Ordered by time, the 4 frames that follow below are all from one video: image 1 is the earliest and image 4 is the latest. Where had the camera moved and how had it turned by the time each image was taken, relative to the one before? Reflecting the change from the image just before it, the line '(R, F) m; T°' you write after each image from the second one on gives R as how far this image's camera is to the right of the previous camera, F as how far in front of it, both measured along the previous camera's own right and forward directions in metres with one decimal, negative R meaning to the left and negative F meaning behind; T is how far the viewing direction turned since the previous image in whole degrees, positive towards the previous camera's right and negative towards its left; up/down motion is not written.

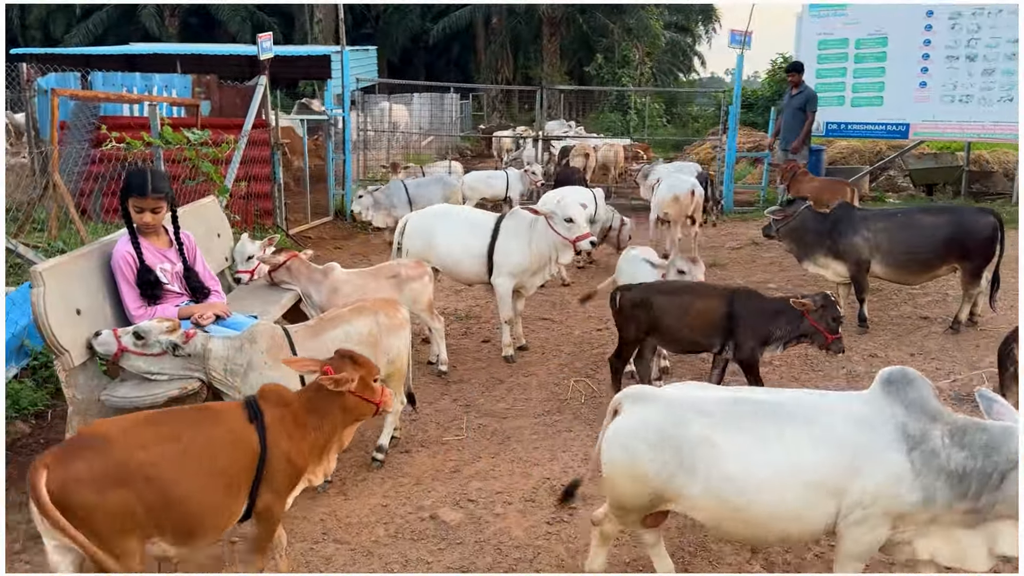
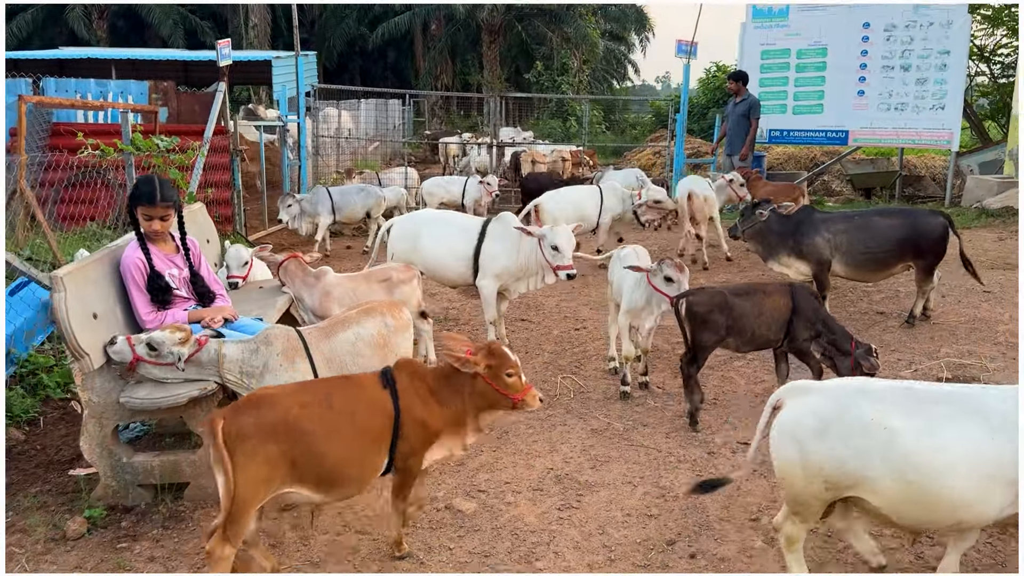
(-0.3, -0.2) m; +4°
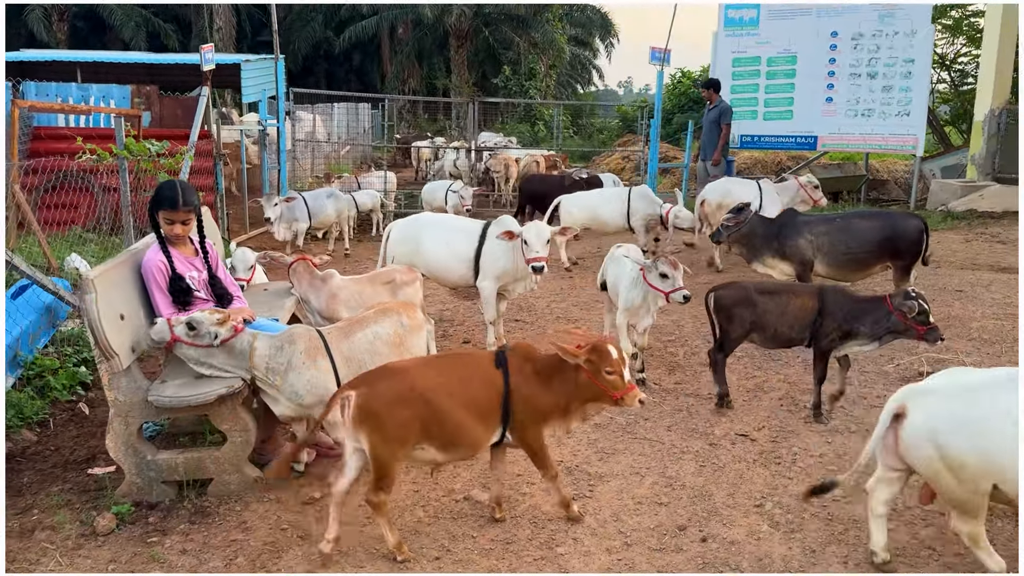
(-0.2, -0.2) m; +2°
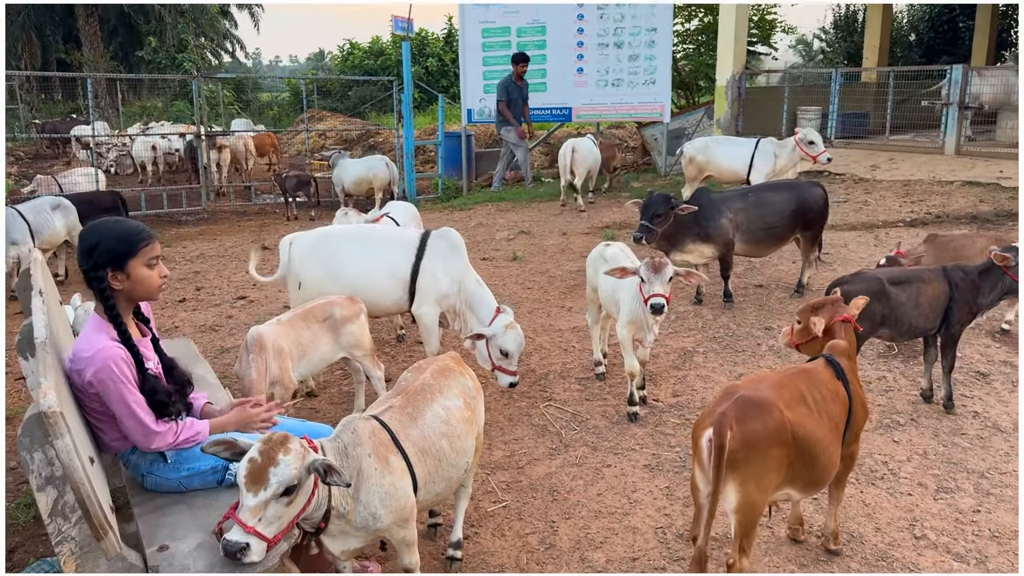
(-1.6, +1.5) m; +22°
